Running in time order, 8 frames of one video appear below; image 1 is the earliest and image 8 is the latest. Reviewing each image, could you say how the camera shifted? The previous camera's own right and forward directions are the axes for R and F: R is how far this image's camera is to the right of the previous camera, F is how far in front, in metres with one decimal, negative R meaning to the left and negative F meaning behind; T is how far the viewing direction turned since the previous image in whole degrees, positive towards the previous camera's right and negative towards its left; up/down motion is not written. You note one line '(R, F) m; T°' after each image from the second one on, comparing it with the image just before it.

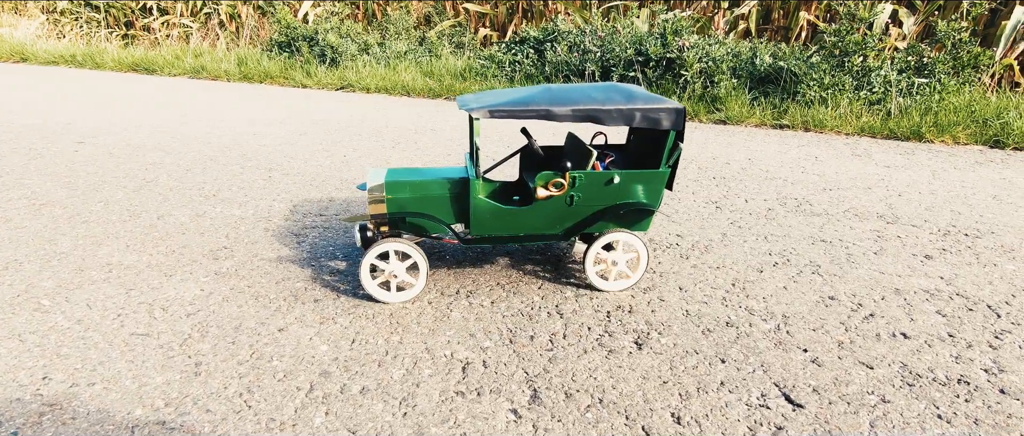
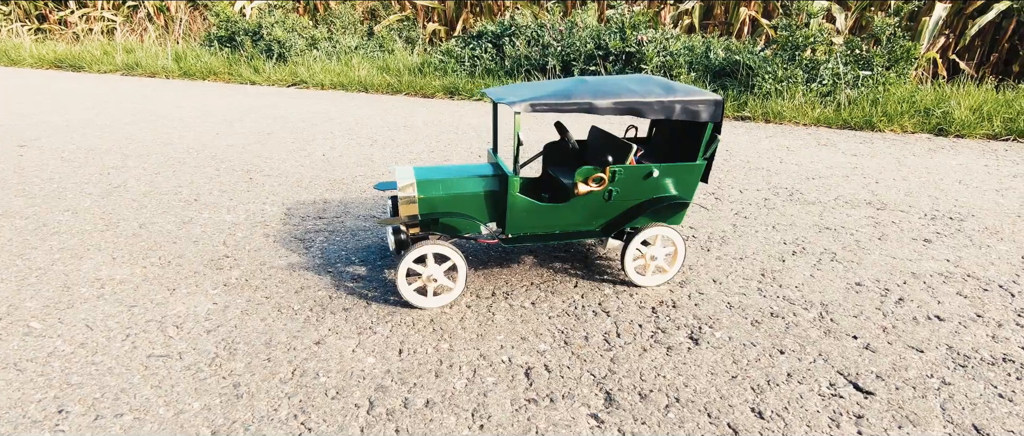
(-0.5, +0.1) m; +6°
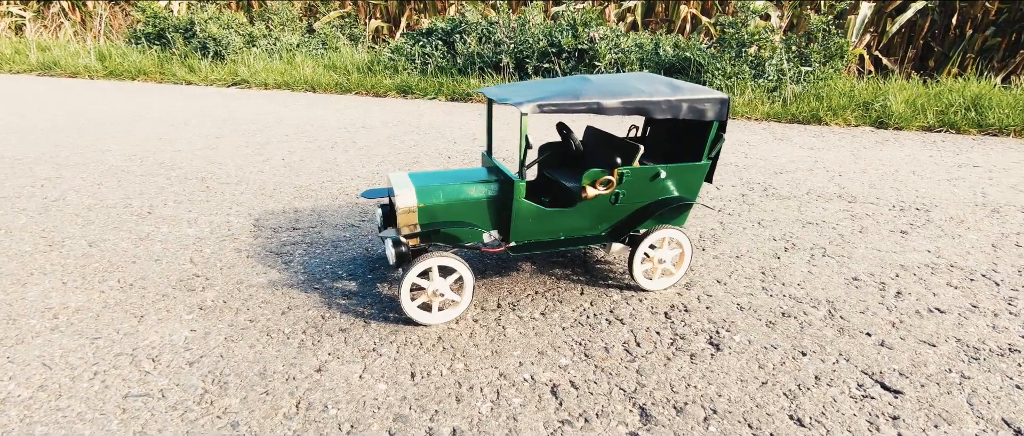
(-0.3, +0.2) m; +6°
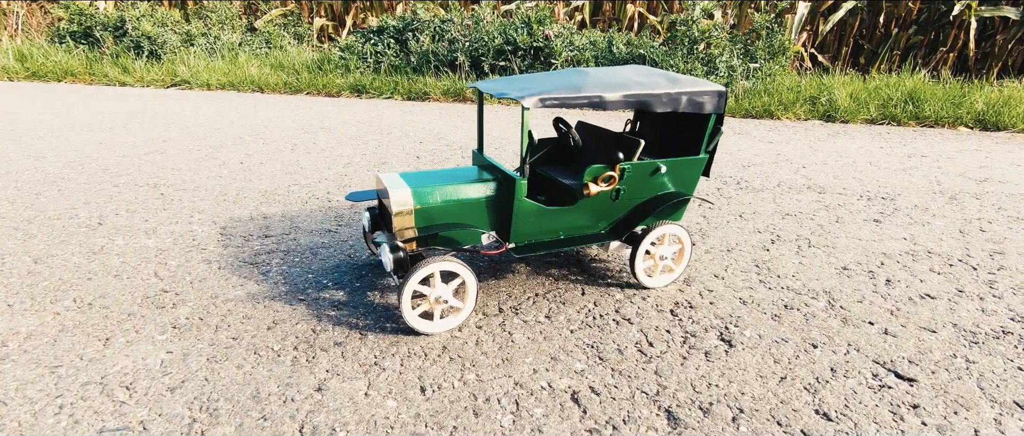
(-0.3, +0.1) m; +5°
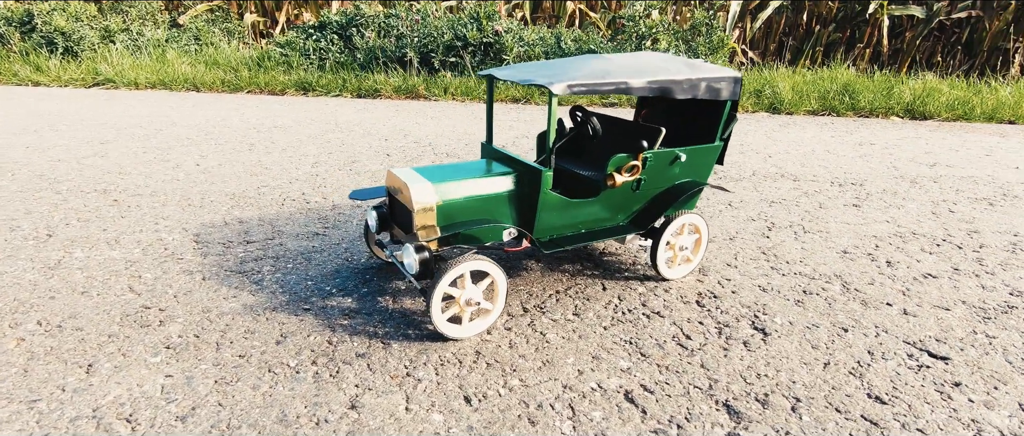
(-0.4, +0.2) m; +6°
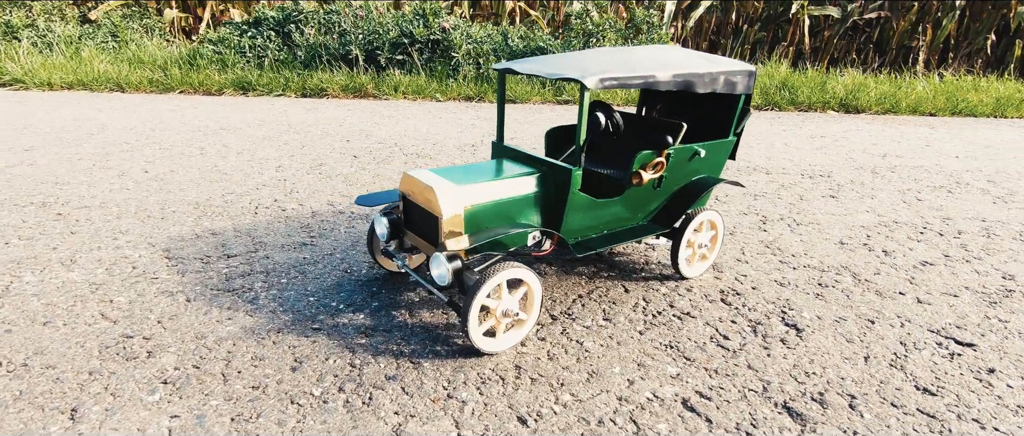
(-0.4, +0.2) m; +6°
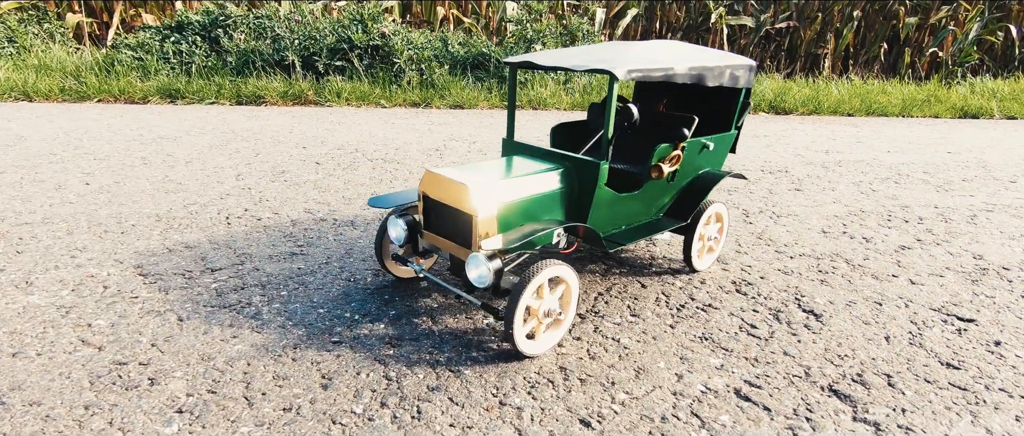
(-0.4, +0.1) m; +7°
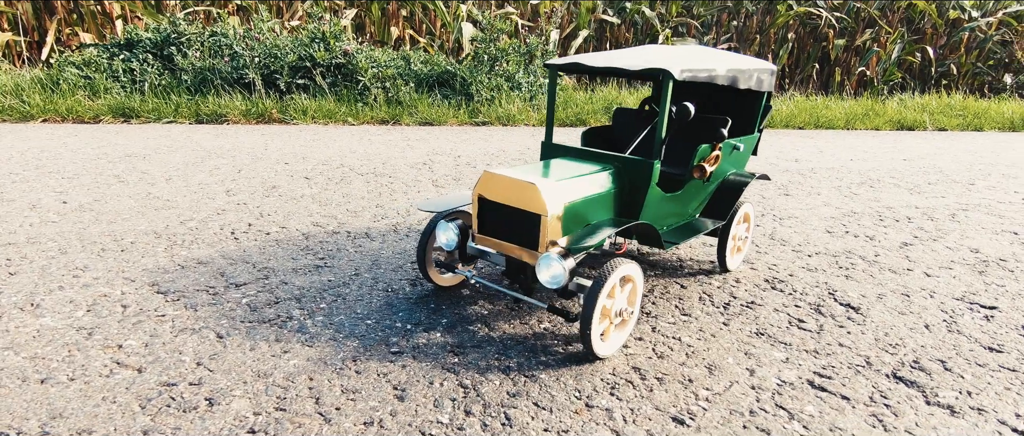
(-0.4, +0.1) m; +5°
